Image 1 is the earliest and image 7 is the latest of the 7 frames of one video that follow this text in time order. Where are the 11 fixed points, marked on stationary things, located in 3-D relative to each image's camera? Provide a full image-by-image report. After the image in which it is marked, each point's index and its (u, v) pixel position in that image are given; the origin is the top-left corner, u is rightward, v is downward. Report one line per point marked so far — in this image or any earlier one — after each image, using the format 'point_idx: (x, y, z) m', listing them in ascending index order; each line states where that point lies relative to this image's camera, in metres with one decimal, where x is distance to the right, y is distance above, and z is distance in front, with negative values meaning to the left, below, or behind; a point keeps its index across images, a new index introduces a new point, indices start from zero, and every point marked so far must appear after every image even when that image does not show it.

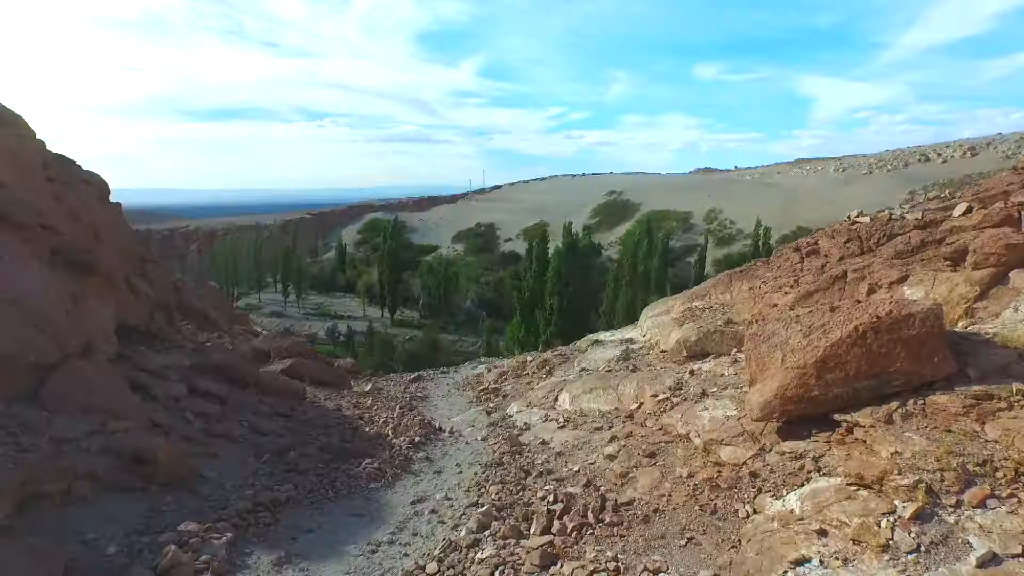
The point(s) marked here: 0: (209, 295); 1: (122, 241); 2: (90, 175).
0: (-8.0, -0.2, +18.5) m
1: (-7.8, +0.9, +14.2) m
2: (-10.8, +2.9, +18.1) m
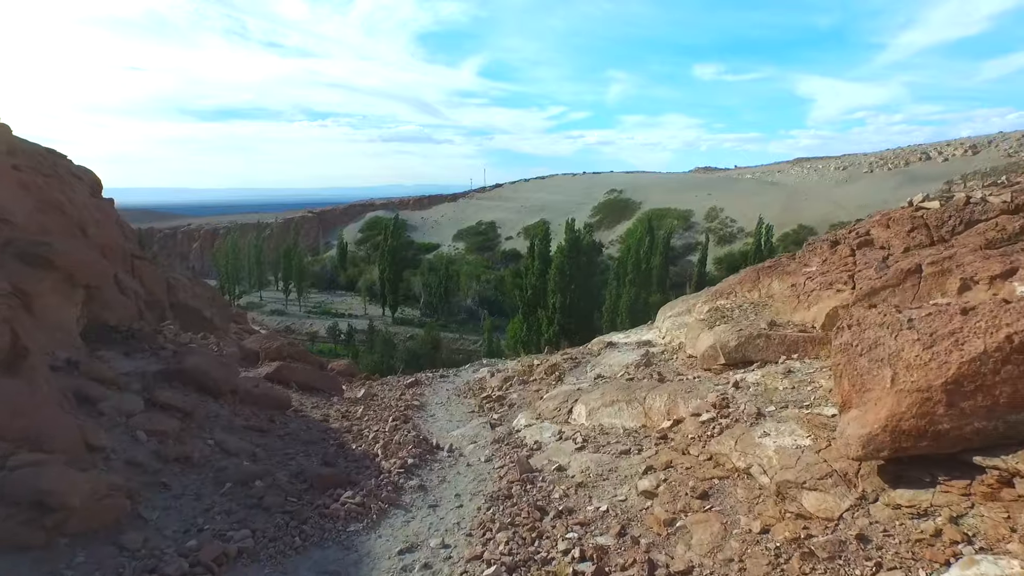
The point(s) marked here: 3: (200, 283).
0: (-7.9, -0.1, +18.0) m
1: (-7.8, +1.0, +13.7) m
2: (-10.7, +2.9, +17.6) m
3: (-8.2, +0.2, +18.4) m
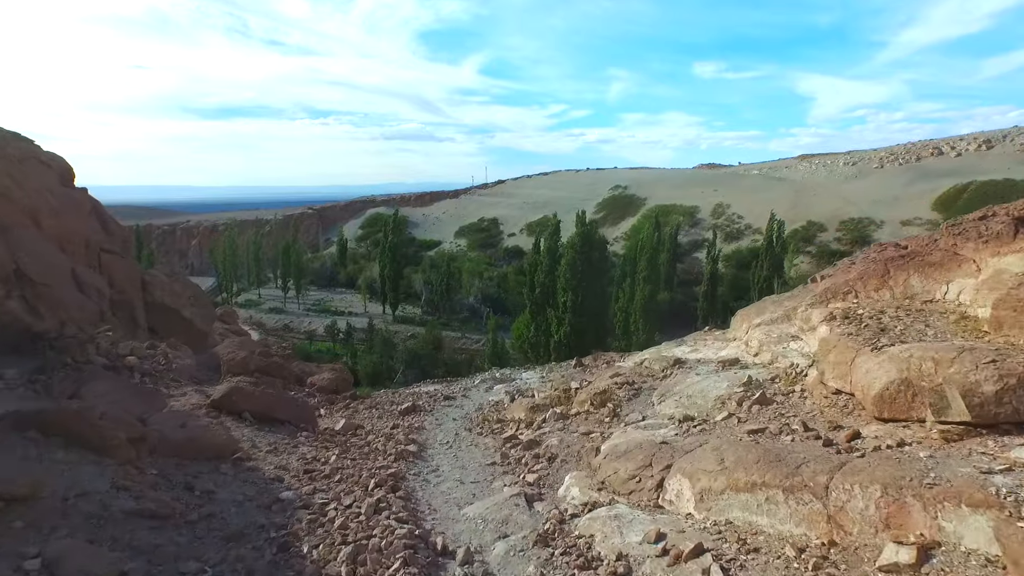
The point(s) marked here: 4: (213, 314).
0: (-7.7, -0.1, +16.5) m
1: (-7.6, +1.0, +12.1) m
2: (-10.5, +3.0, +16.0) m
3: (-8.0, +0.2, +16.9) m
4: (-7.2, -0.6, +17.0) m
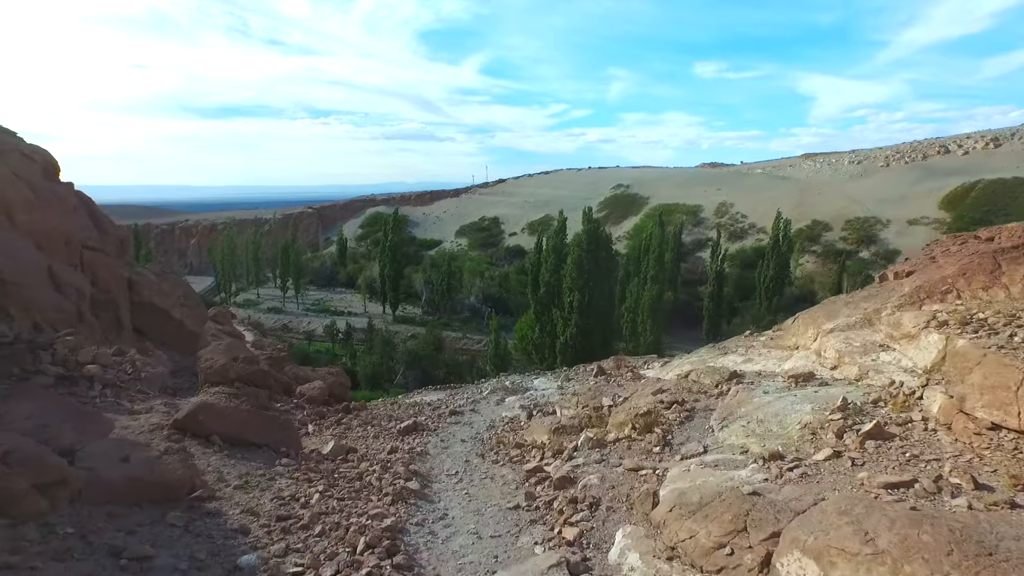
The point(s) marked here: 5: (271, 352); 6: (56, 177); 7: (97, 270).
0: (-7.6, 0.0, +15.7) m
1: (-7.4, +1.0, +11.4) m
2: (-10.4, +3.0, +15.3) m
3: (-7.8, +0.2, +16.1) m
4: (-7.1, -0.6, +16.2) m
5: (-6.0, -1.6, +17.5) m
6: (-10.1, +2.4, +15.5) m
7: (-7.6, +0.3, +12.8) m
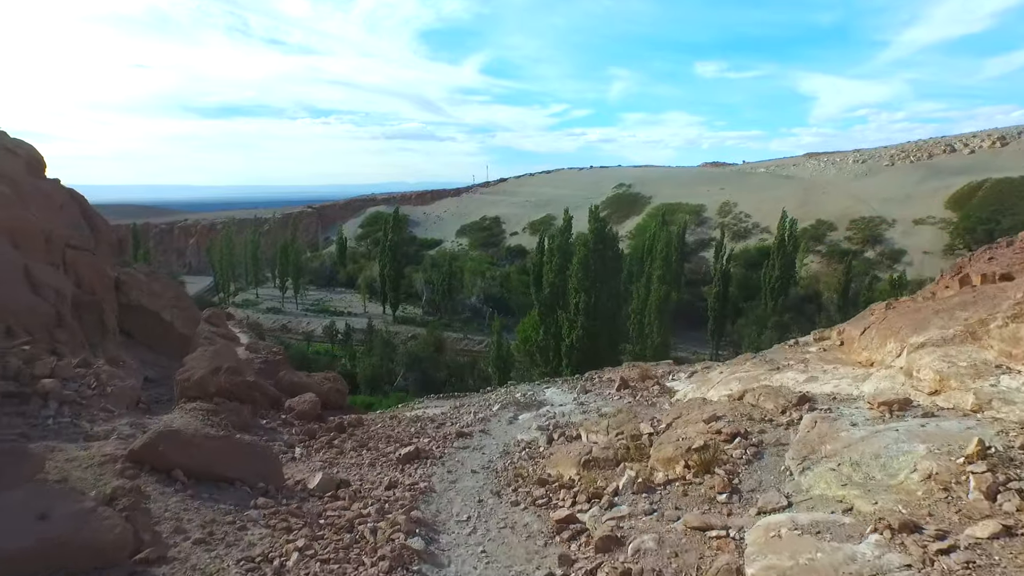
0: (-7.5, -0.1, +15.1) m
1: (-7.3, +1.0, +10.8) m
2: (-10.3, +3.0, +14.7) m
3: (-7.7, +0.2, +15.5) m
4: (-7.0, -0.6, +15.6) m
5: (-5.9, -1.7, +16.9) m
6: (-10.0, +2.4, +14.9) m
7: (-7.5, +0.3, +12.2) m
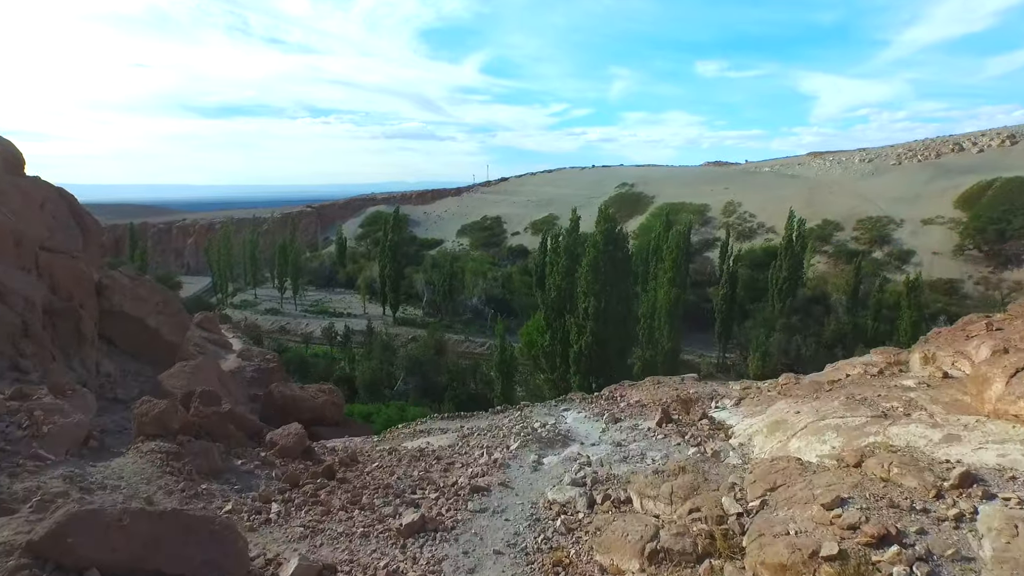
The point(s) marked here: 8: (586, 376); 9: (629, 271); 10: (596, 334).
0: (-7.3, -0.1, +14.2) m
1: (-7.2, +0.9, +9.9) m
2: (-10.1, +2.9, +13.8) m
3: (-7.6, +0.1, +14.6) m
4: (-6.8, -0.7, +14.7) m
5: (-5.7, -1.8, +16.0) m
6: (-9.8, +2.3, +14.0) m
7: (-7.3, +0.2, +11.3) m
8: (+1.9, -2.3, +18.7) m
9: (+3.1, +0.4, +19.2) m
10: (+2.2, -1.2, +18.5) m
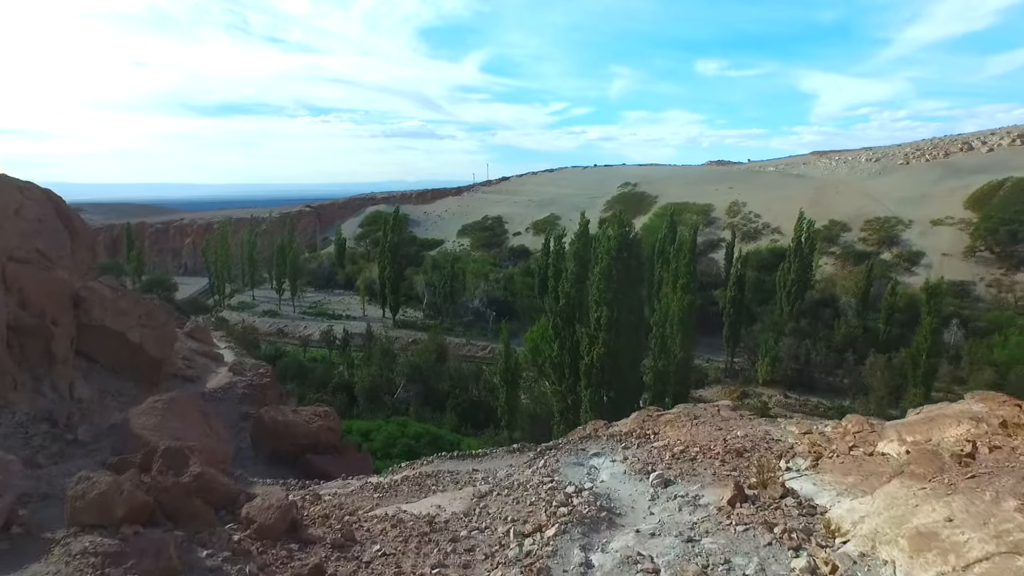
0: (-7.1, -0.4, +13.2) m
1: (-7.0, +0.7, +8.9) m
2: (-9.9, +2.7, +12.8) m
3: (-7.4, -0.1, +13.6) m
4: (-6.6, -1.0, +13.7) m
5: (-5.5, -2.0, +15.0) m
6: (-9.6, +2.1, +13.0) m
7: (-7.1, 0.0, +10.3) m
8: (+2.1, -2.5, +17.7) m
9: (+3.3, +0.2, +18.2) m
10: (+2.4, -1.4, +17.6) m
